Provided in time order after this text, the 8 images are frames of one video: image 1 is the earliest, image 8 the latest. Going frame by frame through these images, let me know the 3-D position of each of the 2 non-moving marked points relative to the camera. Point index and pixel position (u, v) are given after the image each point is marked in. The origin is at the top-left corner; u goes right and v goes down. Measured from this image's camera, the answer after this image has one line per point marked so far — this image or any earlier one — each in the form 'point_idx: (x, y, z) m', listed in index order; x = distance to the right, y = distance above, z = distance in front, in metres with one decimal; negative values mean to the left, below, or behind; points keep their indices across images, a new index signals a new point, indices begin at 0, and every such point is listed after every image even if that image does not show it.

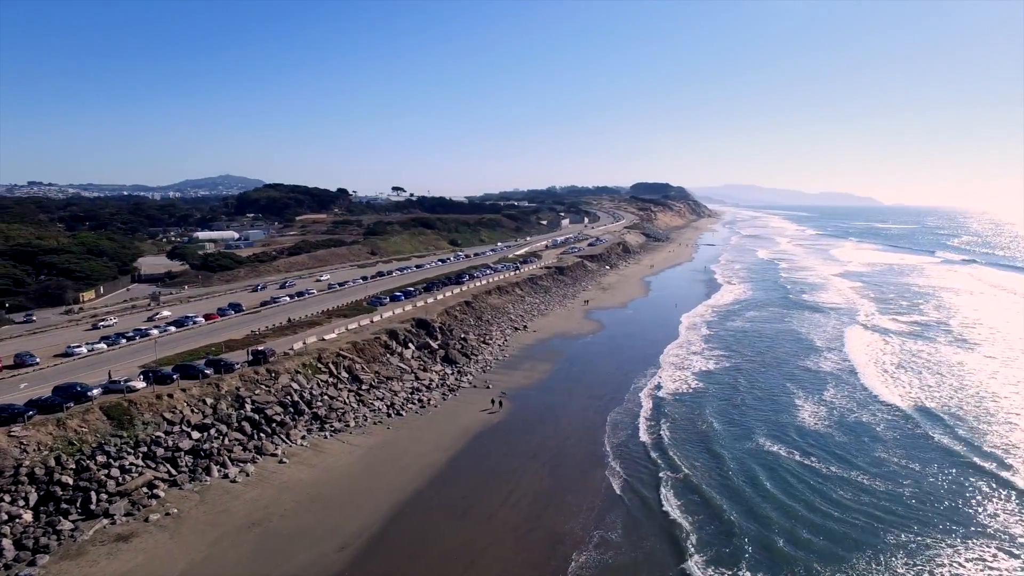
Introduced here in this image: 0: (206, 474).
0: (-8.9, -5.4, +17.0) m
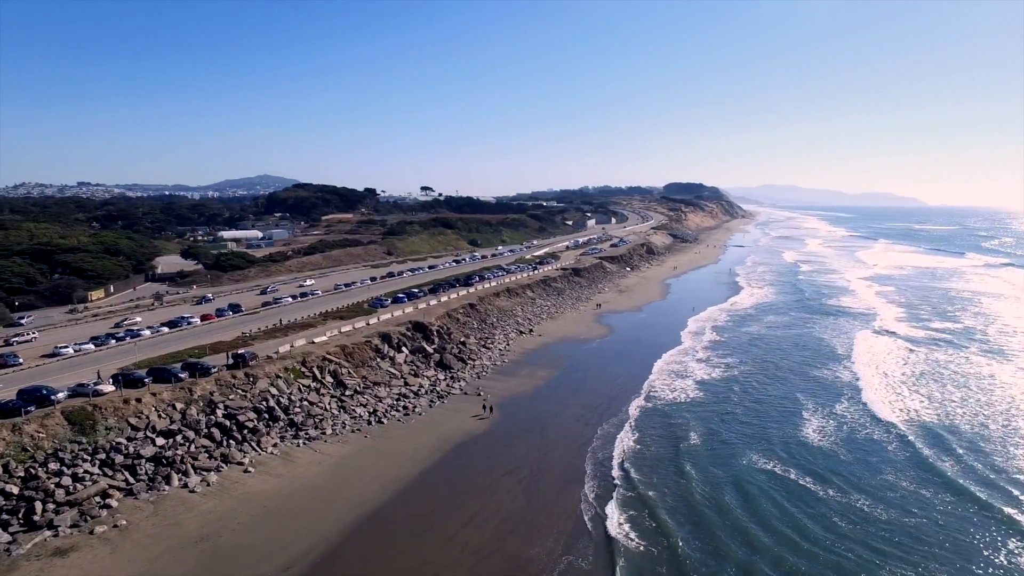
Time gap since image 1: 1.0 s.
0: (-9.8, -5.5, +16.5) m
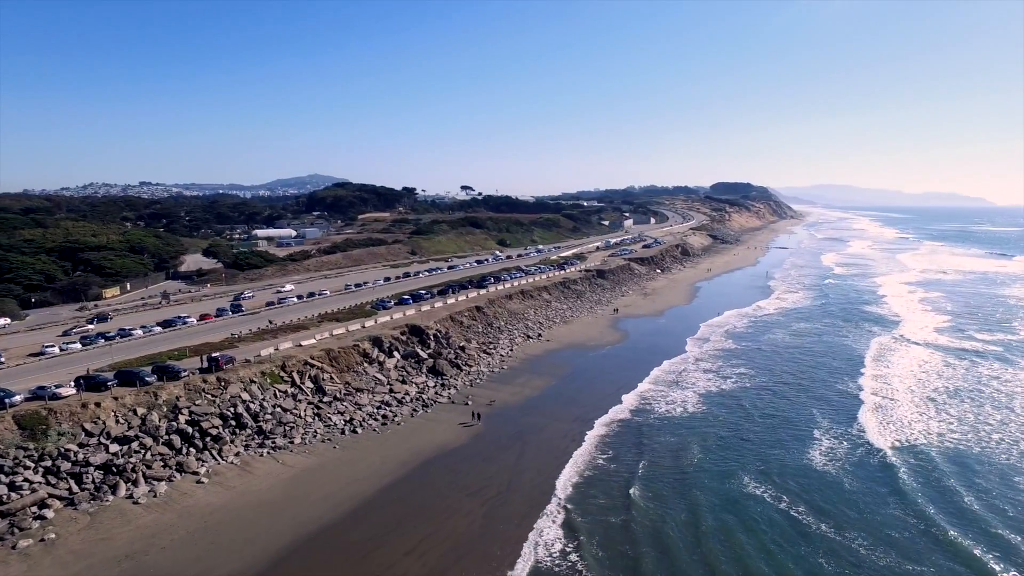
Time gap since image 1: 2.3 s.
0: (-10.9, -5.6, +15.9) m
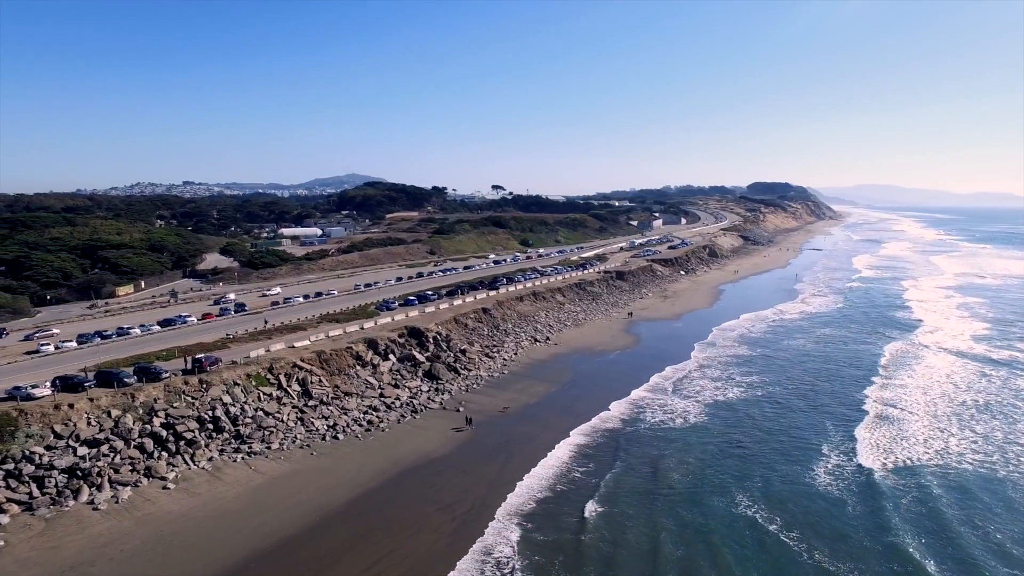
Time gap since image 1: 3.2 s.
0: (-11.7, -5.6, +15.5) m
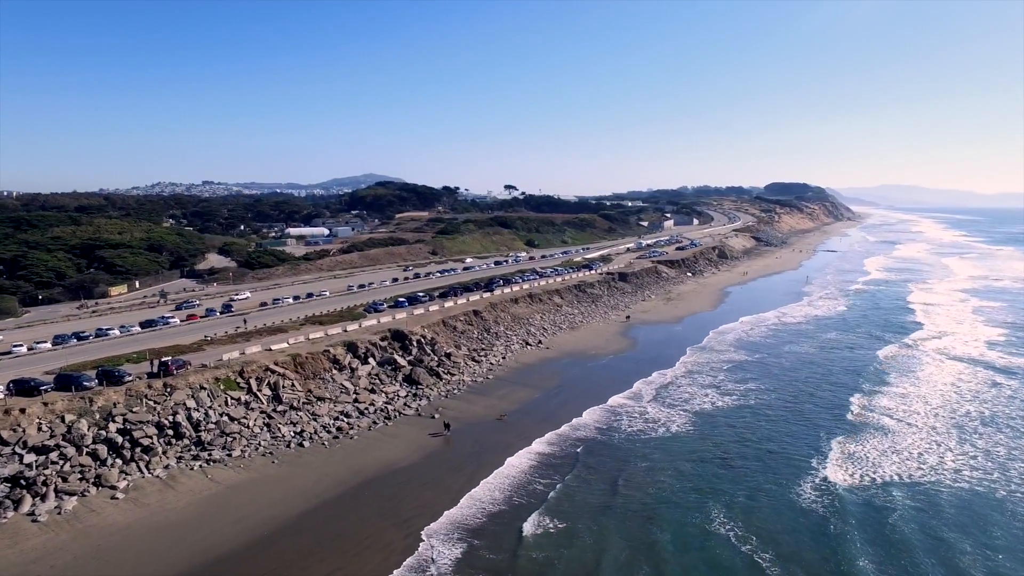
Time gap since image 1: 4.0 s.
0: (-12.8, -5.6, +15.0) m
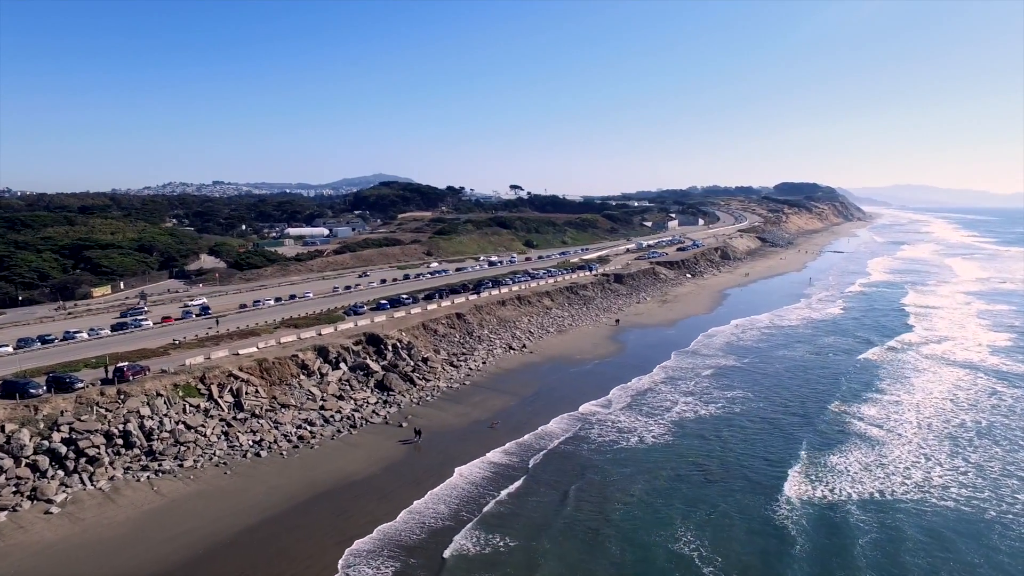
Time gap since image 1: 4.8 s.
0: (-14.1, -5.8, +14.4) m
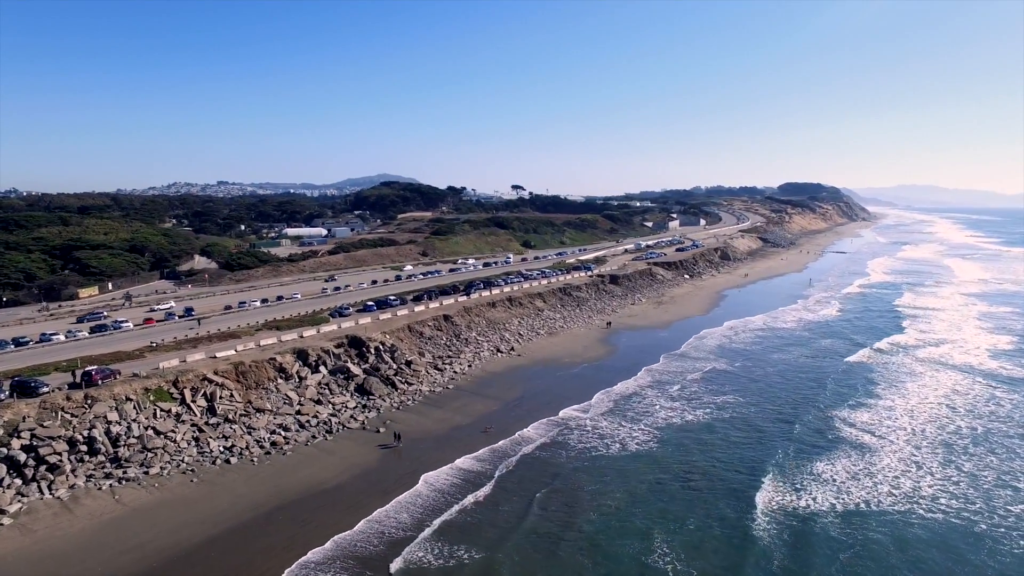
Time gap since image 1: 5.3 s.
0: (-14.9, -5.8, +13.9) m
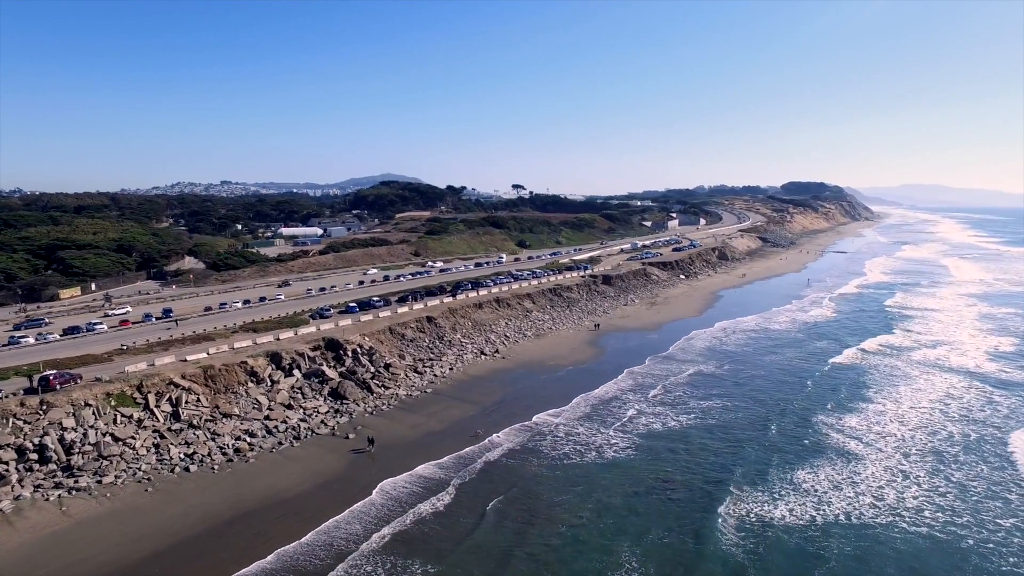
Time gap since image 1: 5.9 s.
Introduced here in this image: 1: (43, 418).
0: (-15.9, -5.9, +13.3) m
1: (-14.8, -4.1, +18.5) m
